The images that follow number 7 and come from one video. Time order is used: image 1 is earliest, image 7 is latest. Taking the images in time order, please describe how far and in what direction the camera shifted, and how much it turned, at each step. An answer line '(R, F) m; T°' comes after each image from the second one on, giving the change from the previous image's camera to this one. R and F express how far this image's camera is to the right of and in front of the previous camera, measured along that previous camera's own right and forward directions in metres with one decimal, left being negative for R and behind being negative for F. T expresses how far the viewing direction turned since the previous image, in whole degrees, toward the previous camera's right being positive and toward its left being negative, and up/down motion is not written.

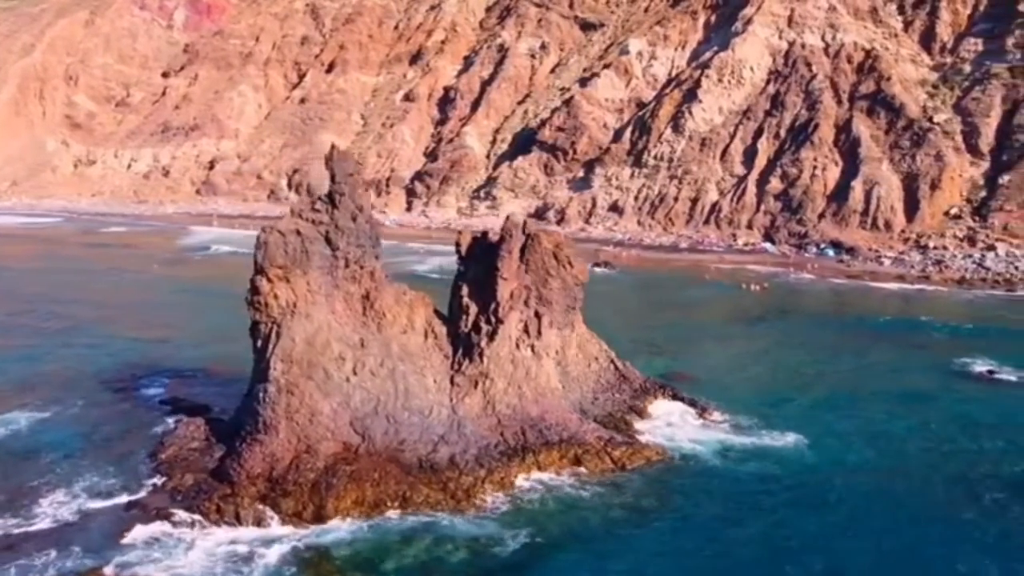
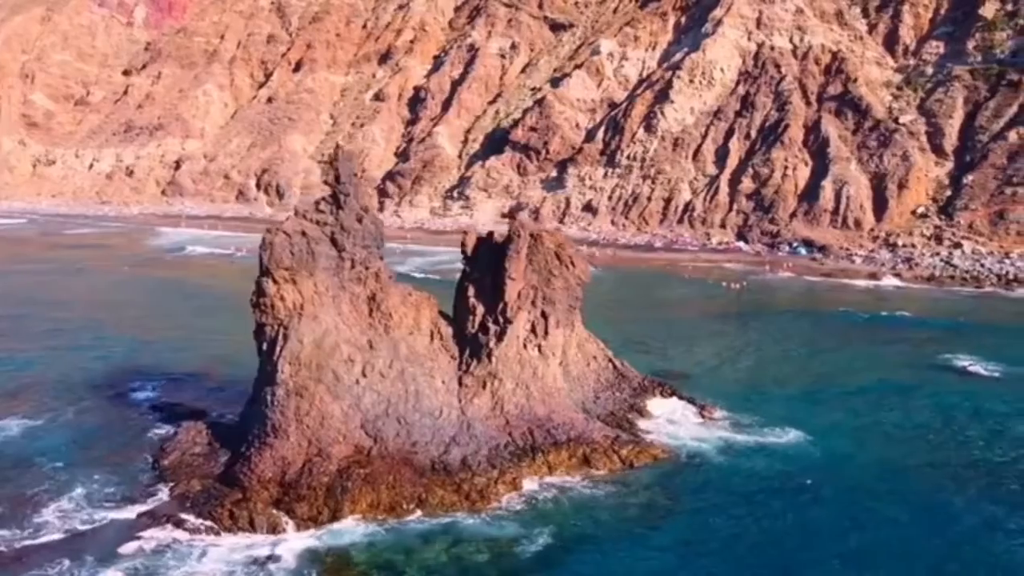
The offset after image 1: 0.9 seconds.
(-1.7, -0.1) m; +3°
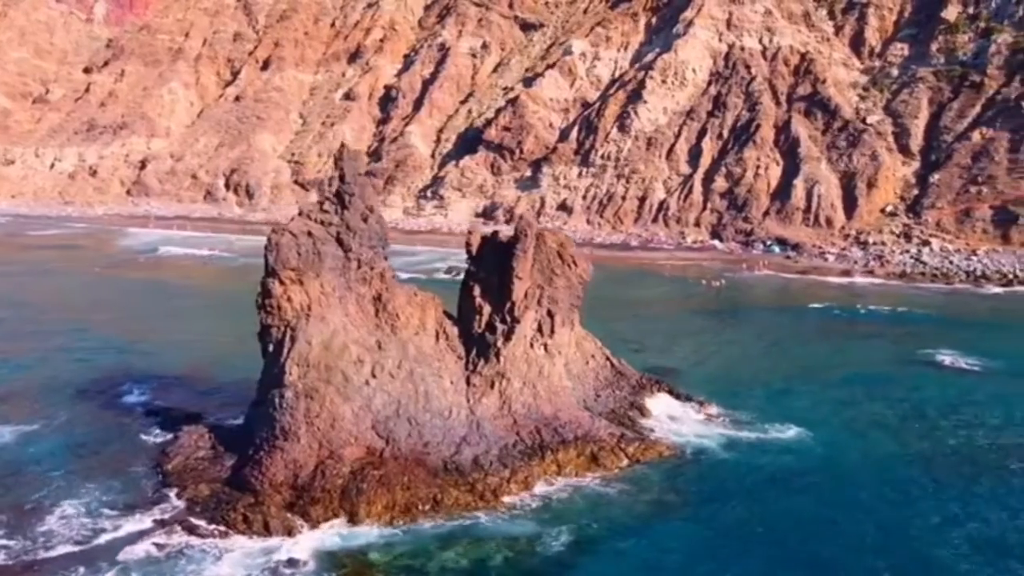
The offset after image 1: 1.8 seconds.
(-1.7, -0.1) m; +3°
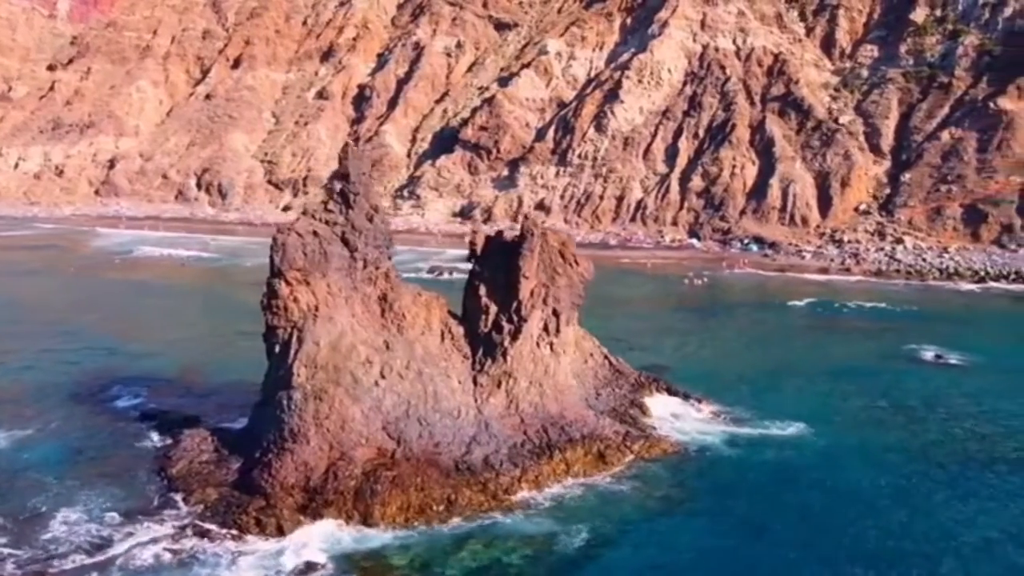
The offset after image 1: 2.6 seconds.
(-1.5, 0.0) m; +3°
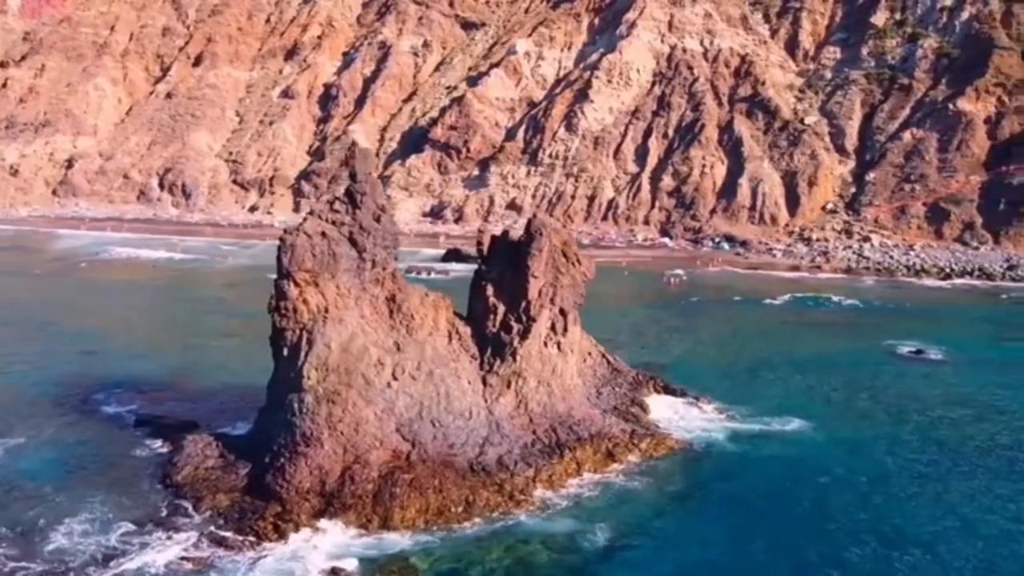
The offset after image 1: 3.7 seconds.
(-2.0, +0.1) m; +4°
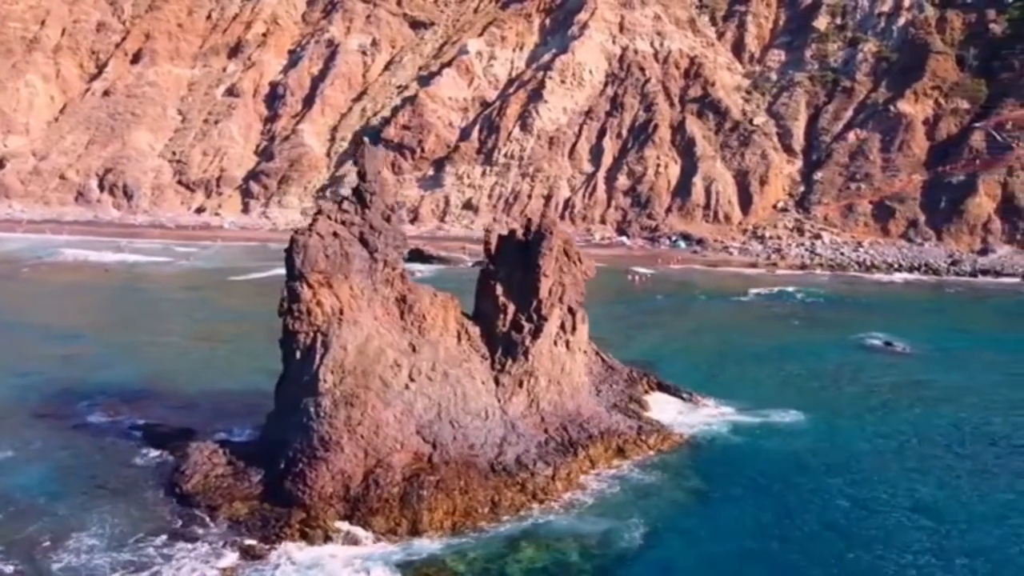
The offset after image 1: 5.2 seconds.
(-2.9, +0.3) m; +6°
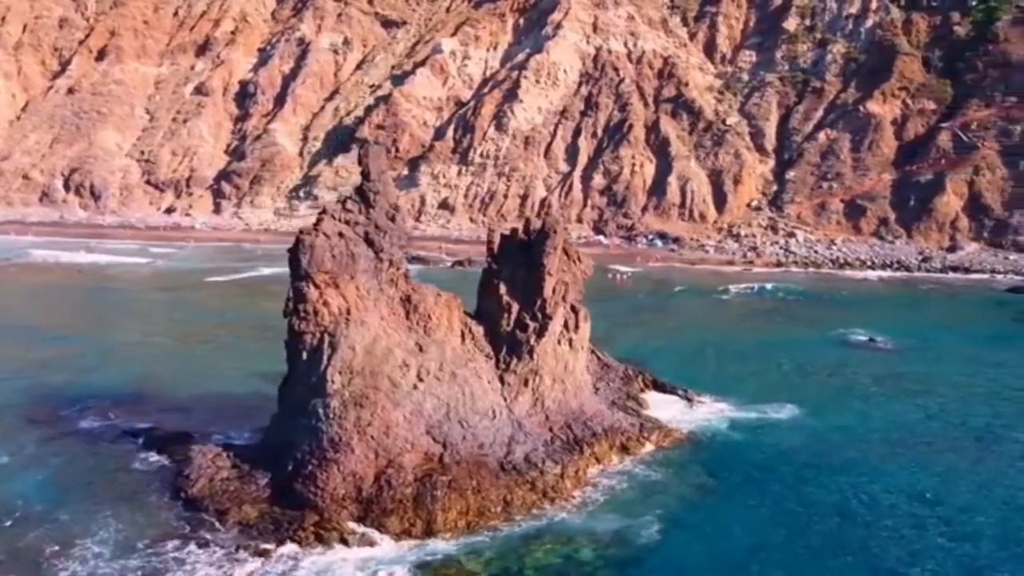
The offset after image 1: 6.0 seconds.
(-1.5, +0.2) m; +3°
